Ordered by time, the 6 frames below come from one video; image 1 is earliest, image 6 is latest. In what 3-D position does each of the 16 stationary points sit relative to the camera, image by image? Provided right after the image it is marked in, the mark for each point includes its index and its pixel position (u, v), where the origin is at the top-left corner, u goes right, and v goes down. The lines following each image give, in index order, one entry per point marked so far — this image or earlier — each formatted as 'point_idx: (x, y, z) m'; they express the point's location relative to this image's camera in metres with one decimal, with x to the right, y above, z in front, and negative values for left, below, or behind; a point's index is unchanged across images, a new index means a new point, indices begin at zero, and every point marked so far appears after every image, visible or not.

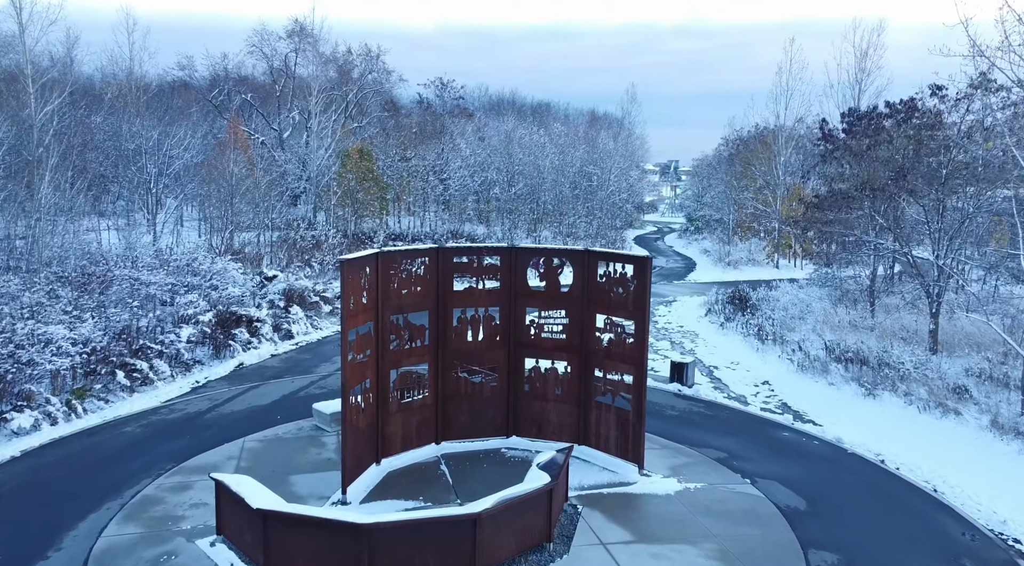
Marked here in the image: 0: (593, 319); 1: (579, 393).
0: (+1.3, -0.6, +12.5) m
1: (+1.1, -1.8, +12.8) m
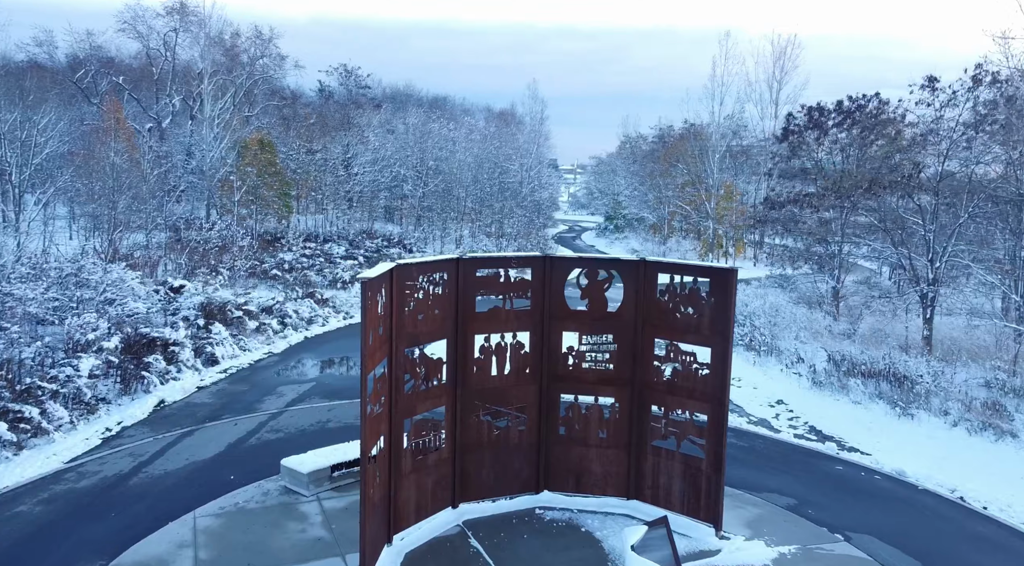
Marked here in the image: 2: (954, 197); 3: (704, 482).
0: (+1.8, -0.8, +10.1) m
1: (+1.6, -2.0, +10.3) m
2: (+10.6, +2.1, +18.1) m
3: (+2.4, -2.5, +9.8) m
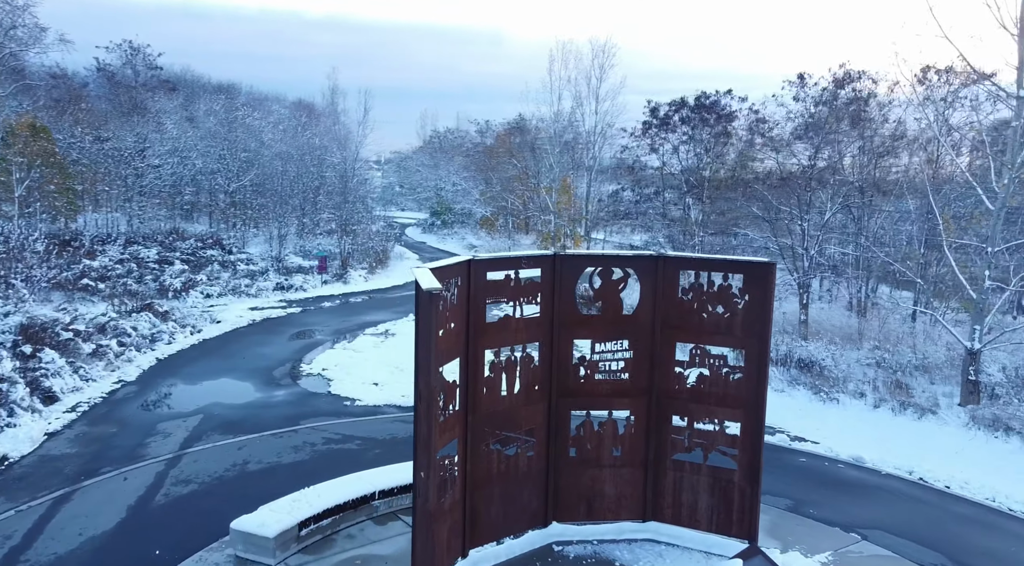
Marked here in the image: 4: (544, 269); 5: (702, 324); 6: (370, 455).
0: (+1.9, -0.8, +9.2) m
1: (+1.6, -2.0, +9.3) m
2: (+8.1, +2.4, +19.3) m
3: (+2.6, -2.5, +9.0) m
4: (+0.4, +0.2, +8.9) m
5: (+2.2, -0.5, +9.0) m
6: (-2.1, -2.5, +11.5) m
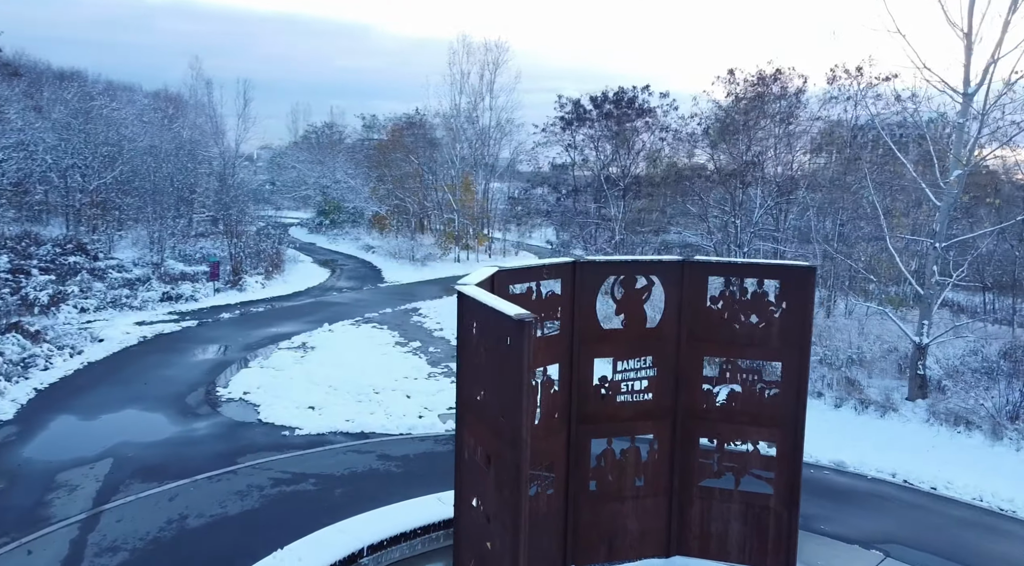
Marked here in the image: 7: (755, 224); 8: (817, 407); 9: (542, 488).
0: (+2.0, -0.9, +8.3) m
1: (+1.7, -2.1, +8.4) m
2: (+6.3, +2.5, +19.2) m
3: (+2.8, -2.5, +8.2) m
4: (+0.5, 0.0, +7.7) m
5: (+2.3, -0.6, +8.1) m
6: (-2.3, -2.7, +9.9) m
7: (+6.1, +1.5, +19.4) m
8: (+5.6, -2.3, +14.2) m
9: (+0.3, -2.0, +7.7) m
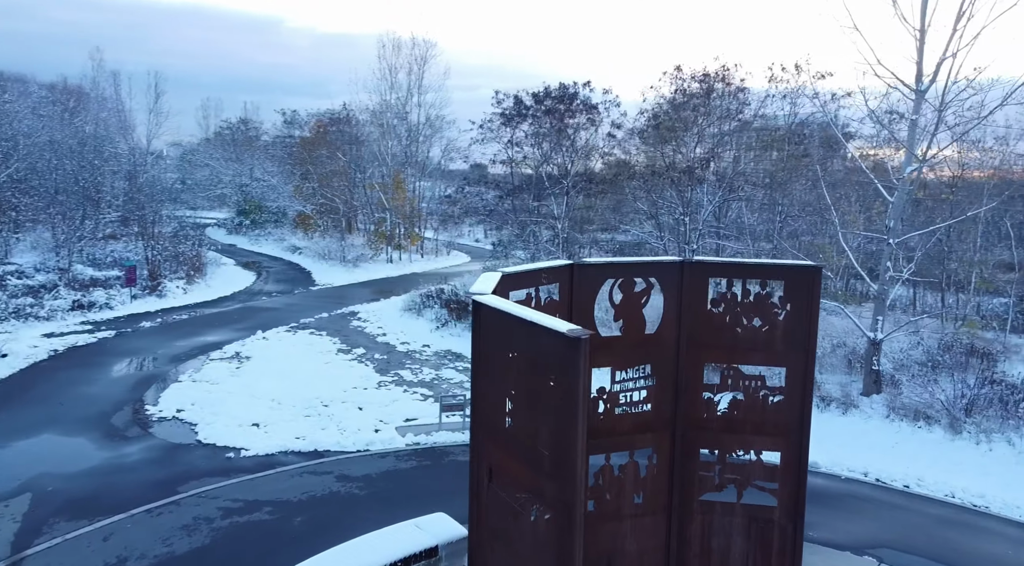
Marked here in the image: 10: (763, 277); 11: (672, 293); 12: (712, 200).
0: (+1.8, -0.9, +7.8) m
1: (+1.6, -2.1, +7.8) m
2: (+4.9, +2.6, +19.1) m
3: (+2.7, -2.5, +7.8) m
4: (+0.4, 0.0, +7.0) m
5: (+2.2, -0.6, +7.7) m
6: (-2.6, -2.8, +9.0) m
7: (+4.8, +1.5, +19.3) m
8: (+4.8, -2.2, +14.1) m
9: (+0.3, -2.1, +7.0) m
10: (+2.4, +0.1, +7.6) m
11: (+1.6, -0.1, +7.6) m
12: (+4.9, +2.0, +19.1) m
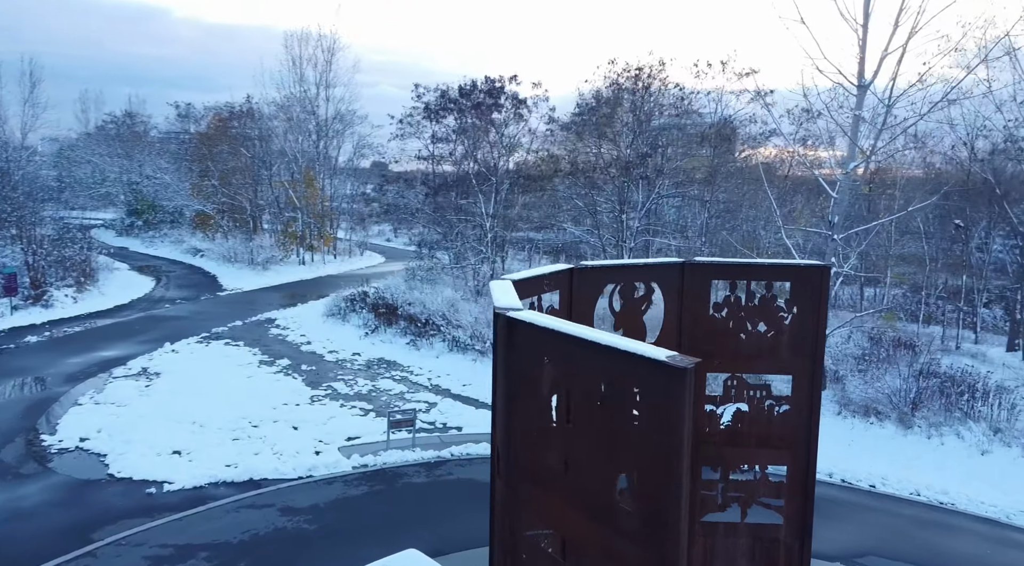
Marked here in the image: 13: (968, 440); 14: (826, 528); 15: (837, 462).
0: (+1.7, -0.9, +7.1) m
1: (+1.5, -2.2, +7.2) m
2: (+3.3, +2.6, +18.8) m
3: (+2.5, -2.6, +7.3) m
4: (+0.4, -0.1, +6.2) m
5: (+2.1, -0.6, +7.1) m
6: (-2.8, -2.9, +7.8) m
7: (+3.1, +1.6, +18.9) m
8: (+3.9, -2.2, +13.8) m
9: (+0.3, -2.1, +6.2) m
10: (+2.3, 0.0, +7.0) m
11: (+1.4, -0.1, +6.9) m
12: (+3.3, +2.1, +18.8) m
13: (+7.3, -2.5, +12.3) m
14: (+3.9, -3.0, +9.6) m
15: (+4.9, -2.7, +11.7) m
